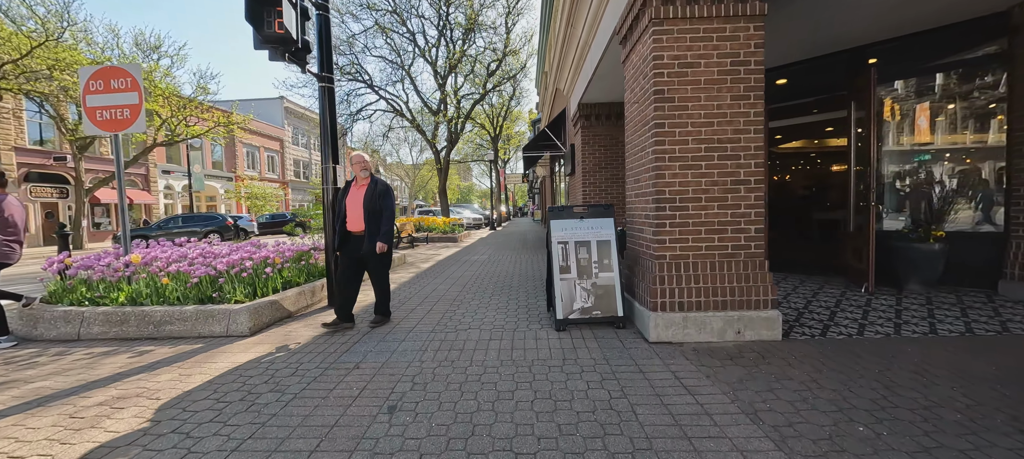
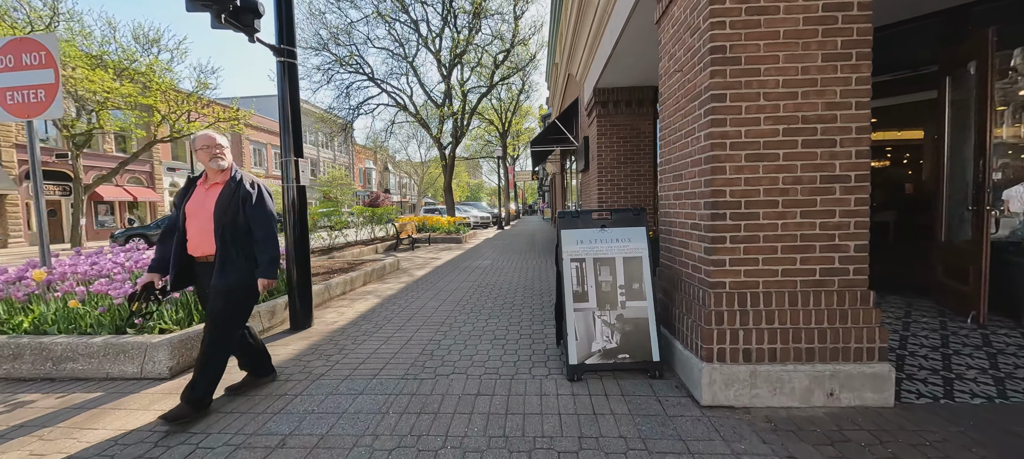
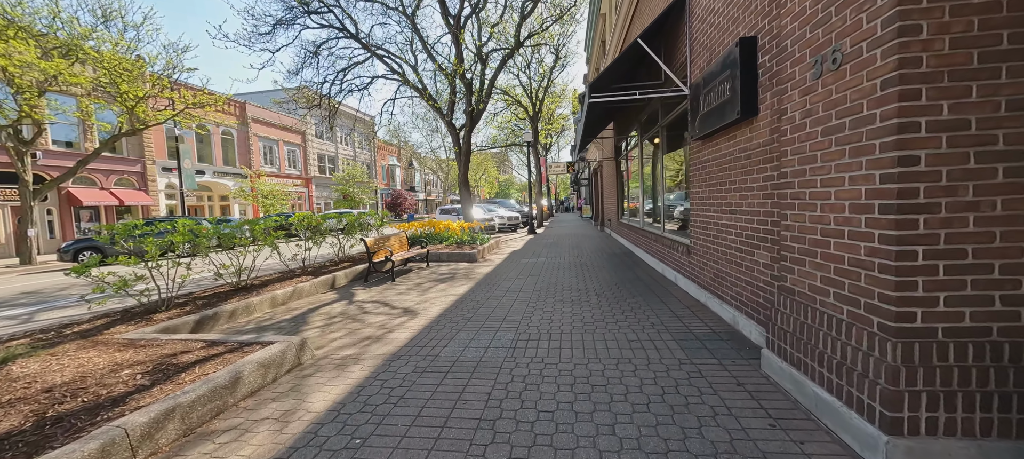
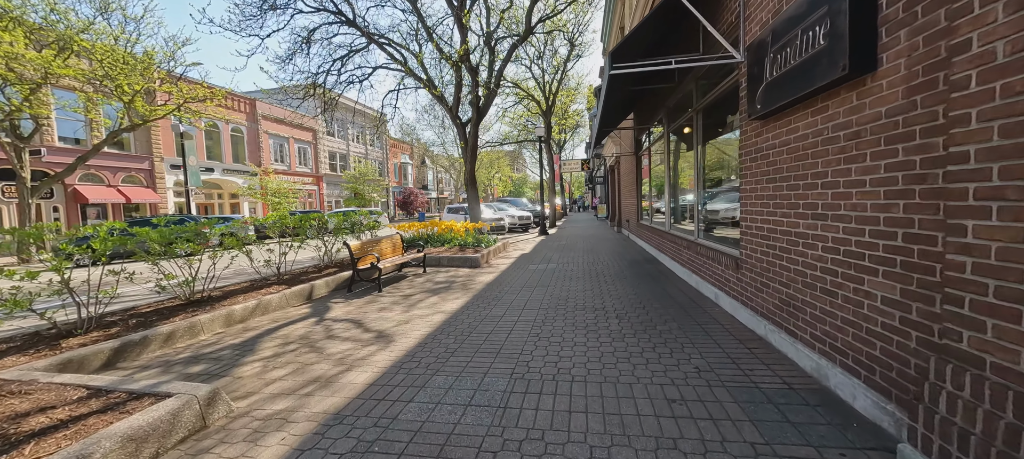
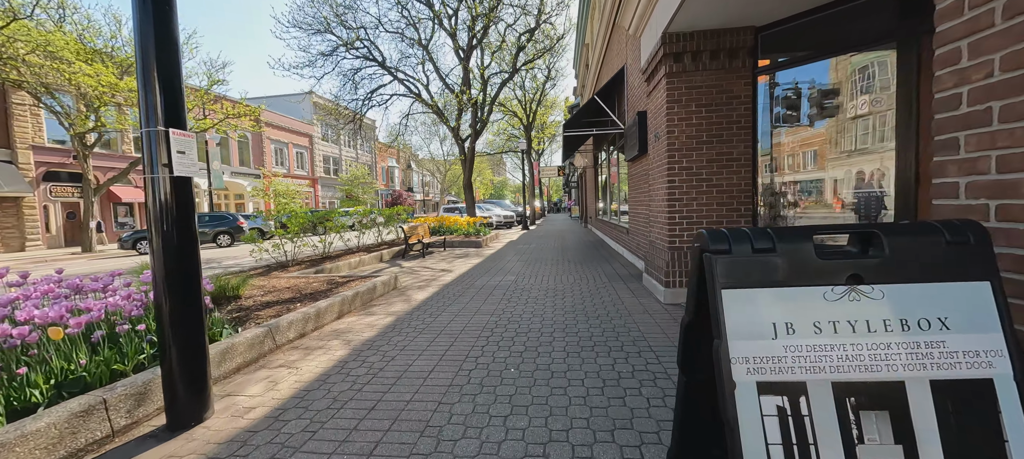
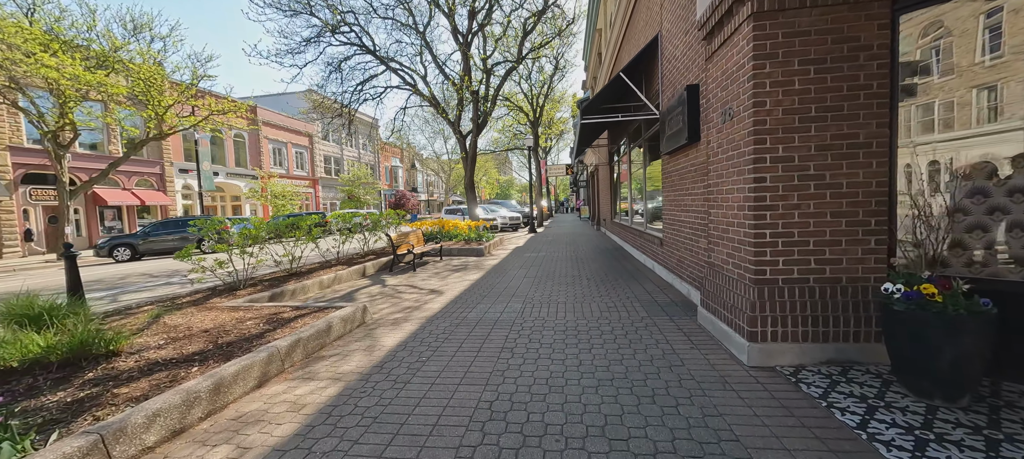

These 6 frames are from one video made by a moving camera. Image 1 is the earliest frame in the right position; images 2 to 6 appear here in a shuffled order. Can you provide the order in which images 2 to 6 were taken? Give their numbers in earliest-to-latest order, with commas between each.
2, 5, 6, 3, 4
